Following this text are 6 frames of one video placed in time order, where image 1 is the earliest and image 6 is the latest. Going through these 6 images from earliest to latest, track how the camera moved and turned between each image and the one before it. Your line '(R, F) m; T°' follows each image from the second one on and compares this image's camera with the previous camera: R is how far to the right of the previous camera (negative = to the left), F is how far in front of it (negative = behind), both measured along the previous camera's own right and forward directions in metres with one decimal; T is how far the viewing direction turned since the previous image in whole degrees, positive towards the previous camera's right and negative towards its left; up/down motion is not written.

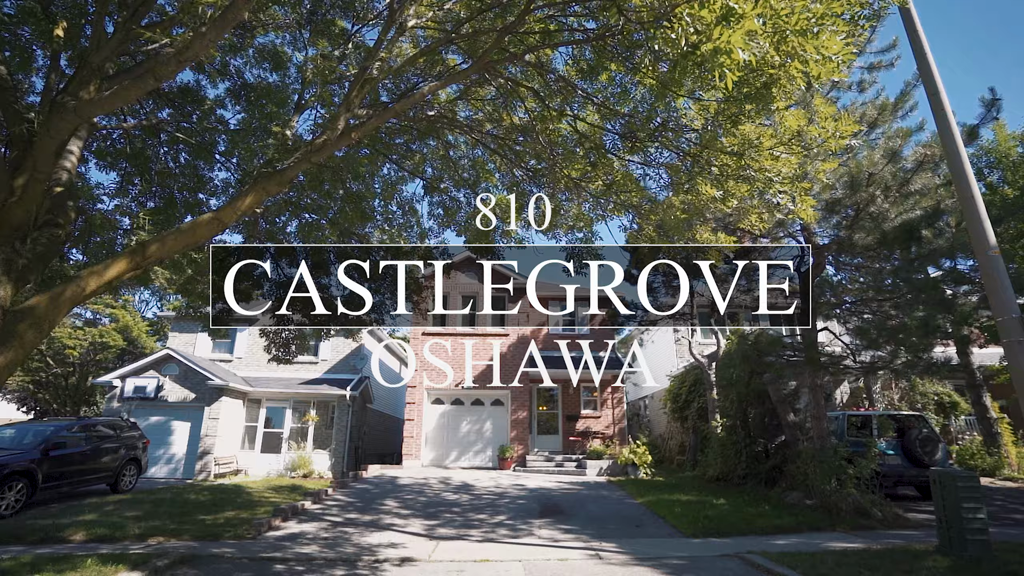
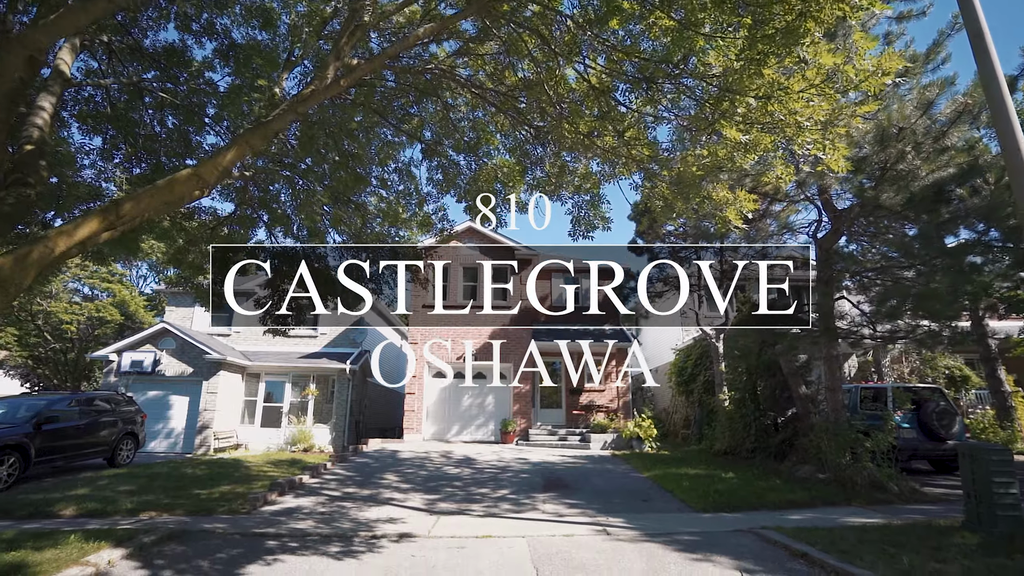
(0.0, +0.4) m; 0°
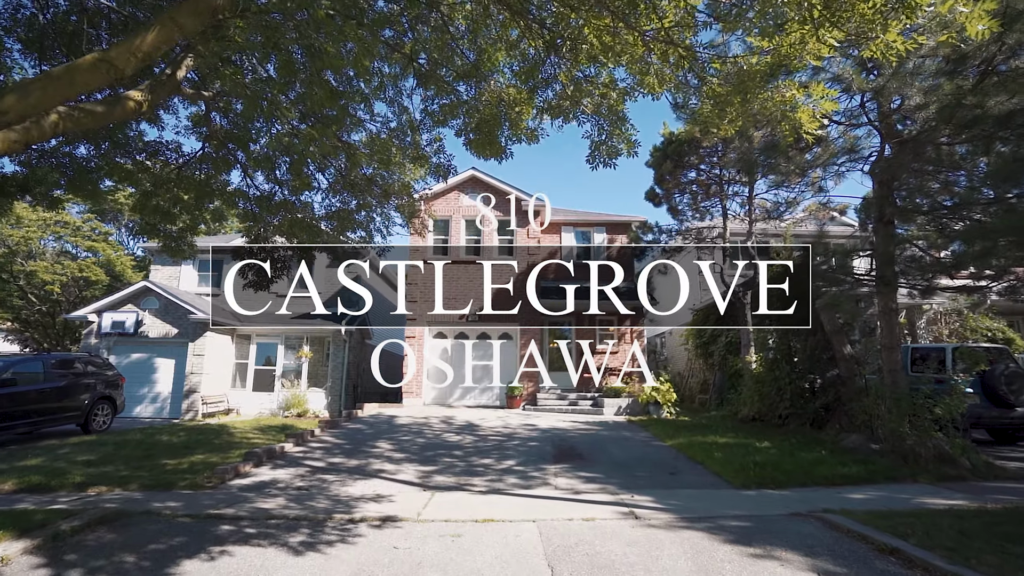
(0.0, +1.2) m; -1°
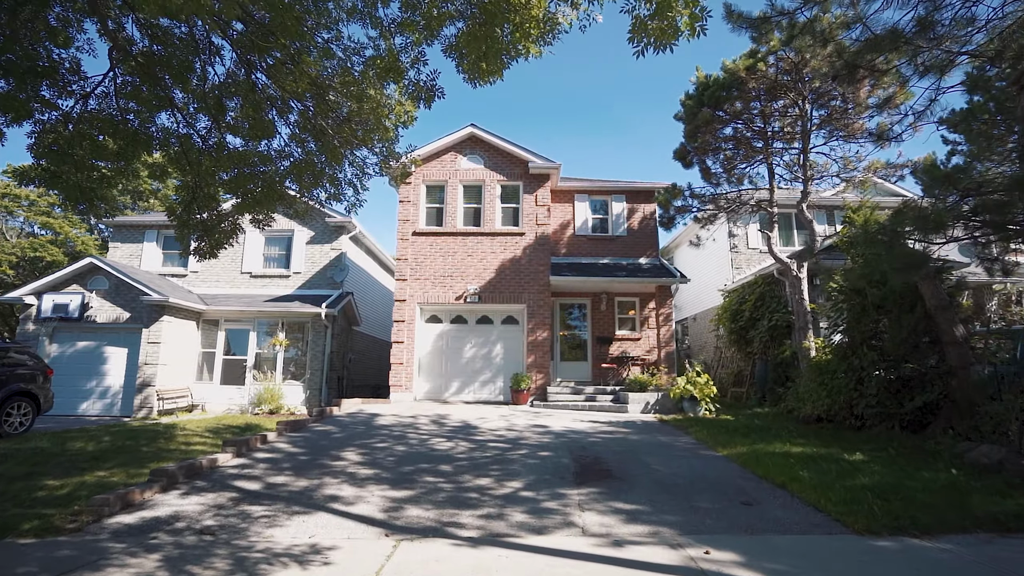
(0.0, +2.1) m; -1°
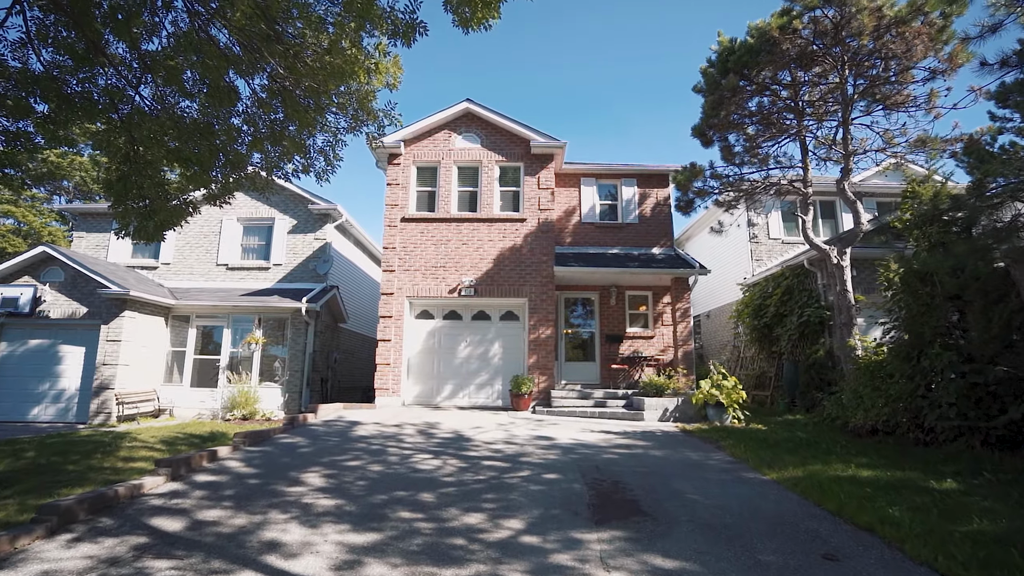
(0.0, +1.3) m; 0°
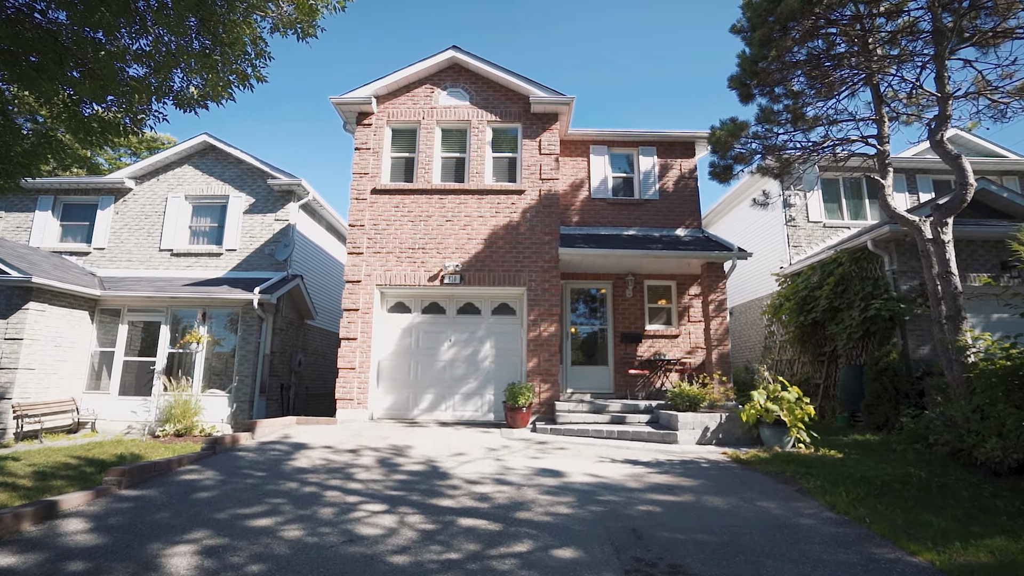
(0.0, +2.2) m; 0°
